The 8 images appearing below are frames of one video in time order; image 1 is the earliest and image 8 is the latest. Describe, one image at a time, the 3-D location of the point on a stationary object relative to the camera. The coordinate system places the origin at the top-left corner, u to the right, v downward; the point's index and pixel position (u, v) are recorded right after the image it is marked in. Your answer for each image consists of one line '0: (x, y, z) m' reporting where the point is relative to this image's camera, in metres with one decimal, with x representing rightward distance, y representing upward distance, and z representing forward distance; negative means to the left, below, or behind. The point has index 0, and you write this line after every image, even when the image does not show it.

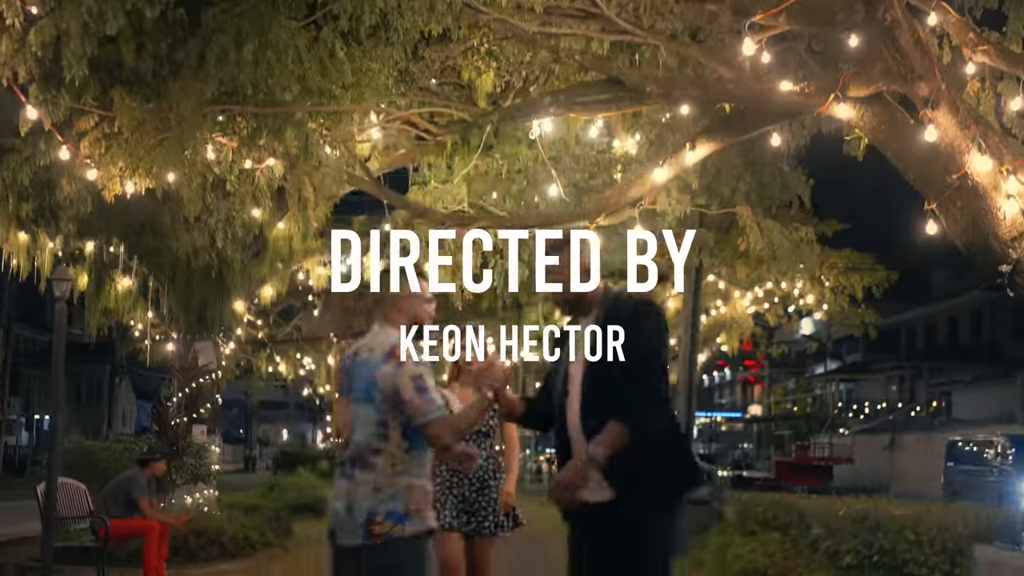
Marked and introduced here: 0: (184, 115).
0: (-2.3, +1.2, +10.6) m
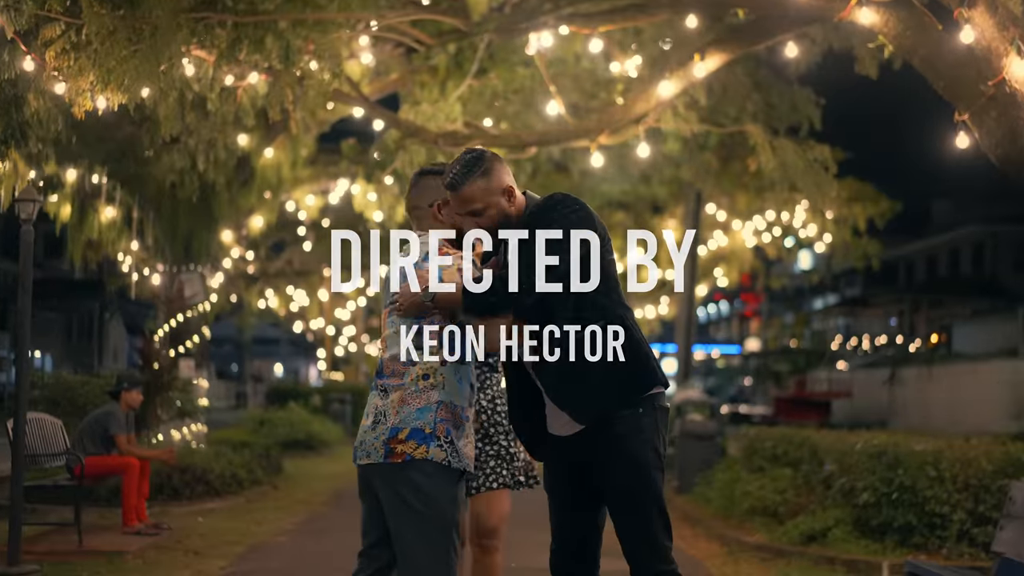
0: (-2.3, +1.8, +9.9) m
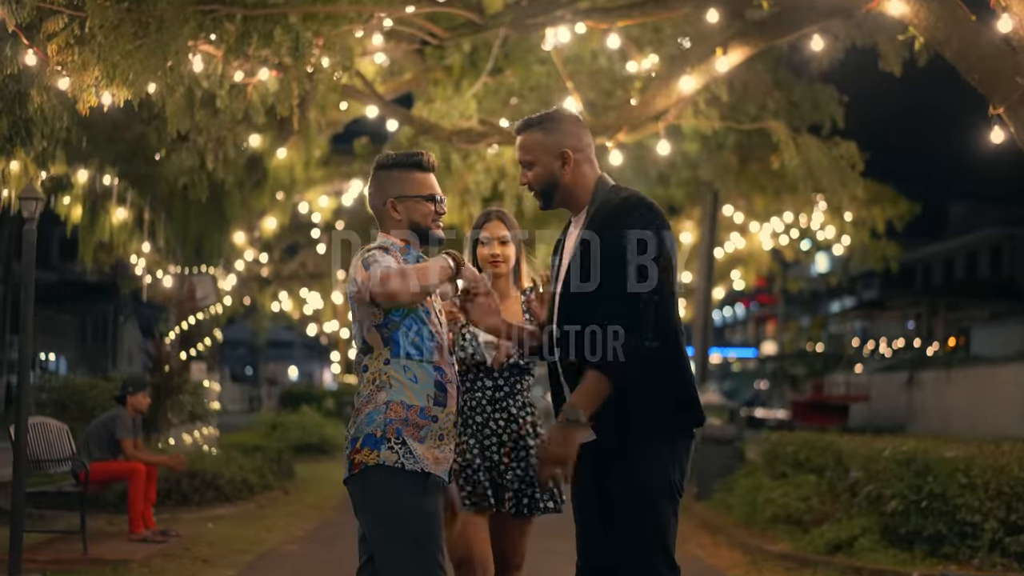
0: (-2.2, +1.8, +9.6) m
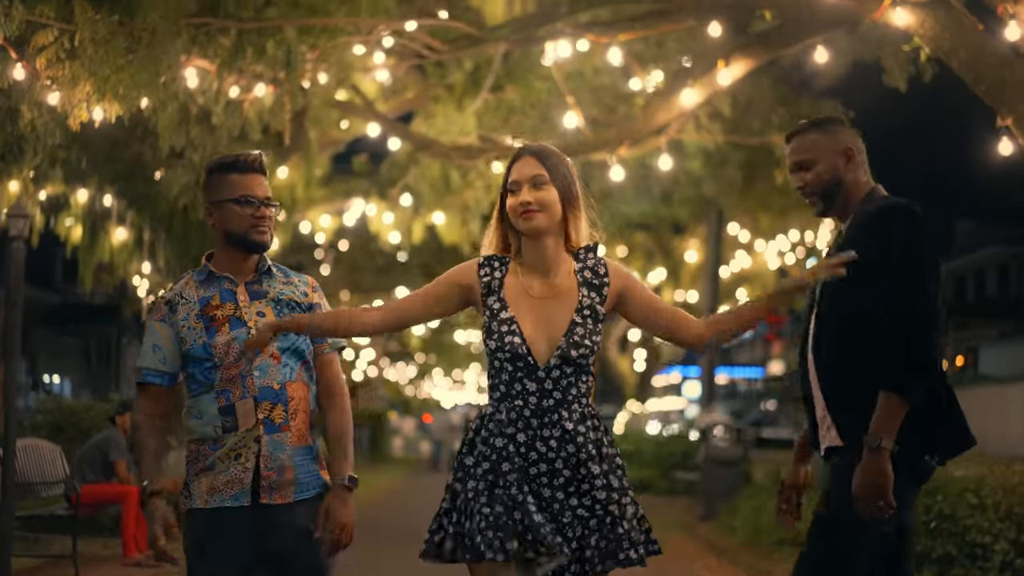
0: (-2.2, +1.6, +9.4) m
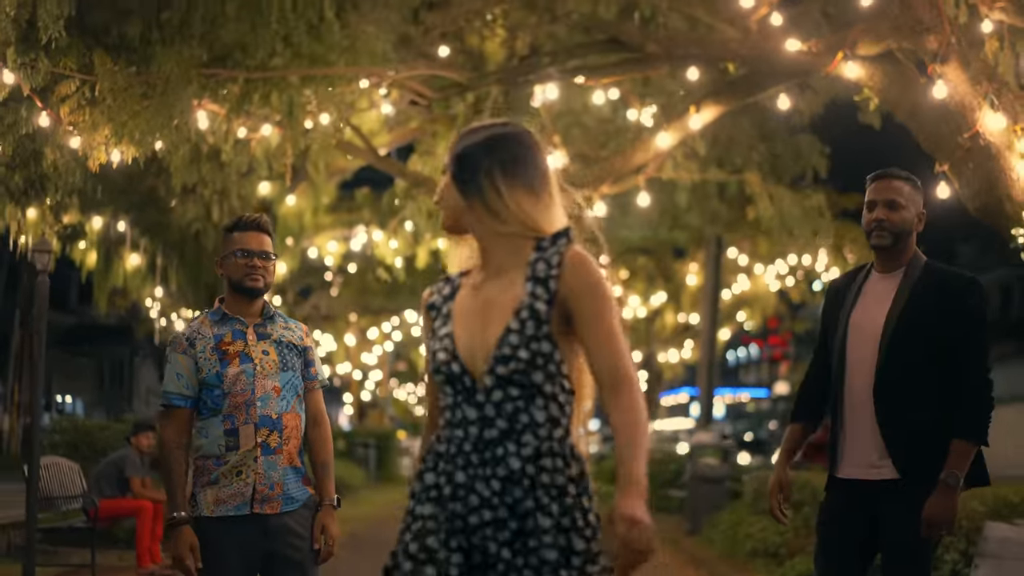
0: (-2.3, +1.4, +10.2) m
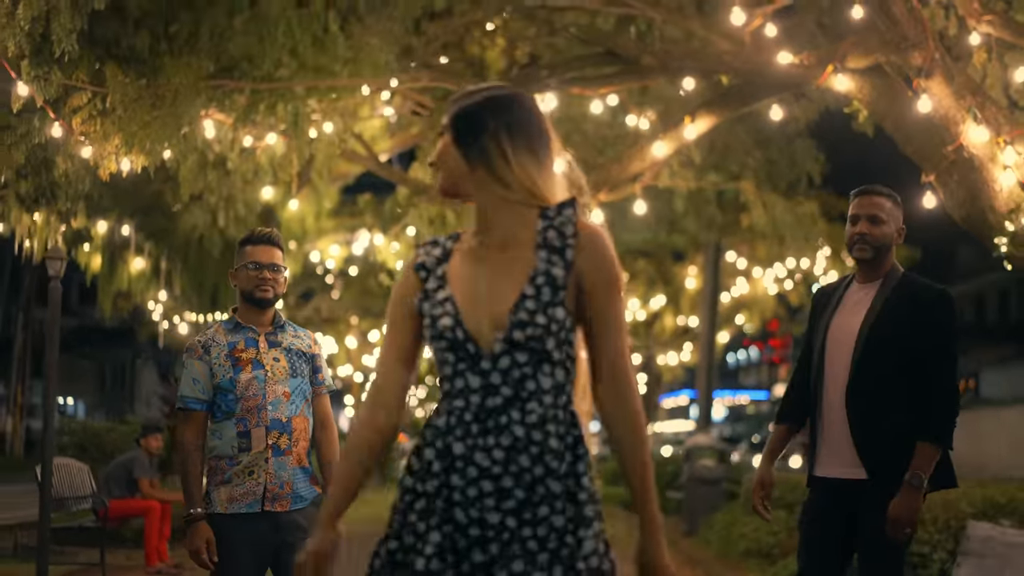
0: (-2.3, +1.4, +10.5) m
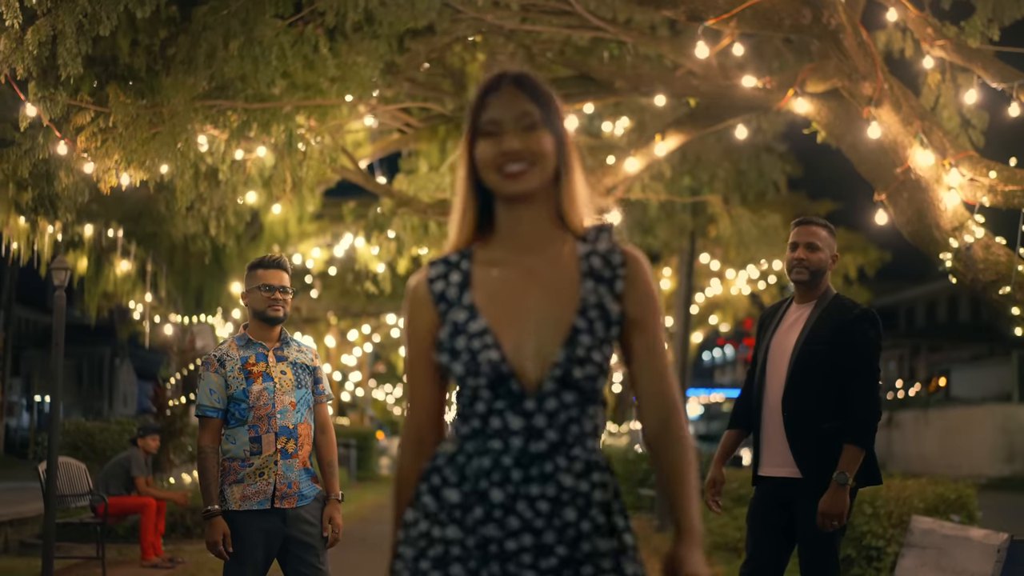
0: (-2.5, +1.3, +11.1) m
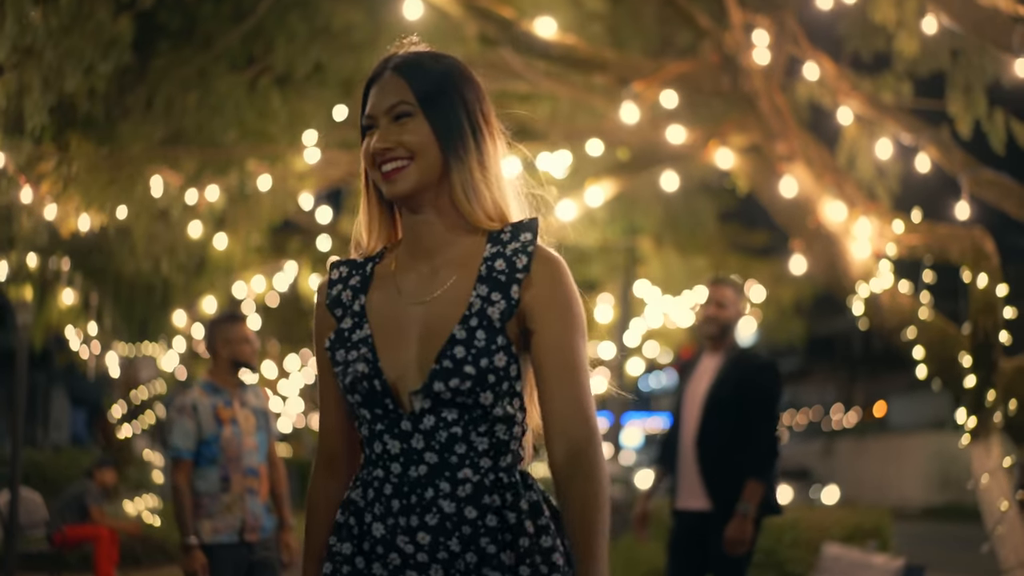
0: (-3.0, +1.0, +11.6) m
